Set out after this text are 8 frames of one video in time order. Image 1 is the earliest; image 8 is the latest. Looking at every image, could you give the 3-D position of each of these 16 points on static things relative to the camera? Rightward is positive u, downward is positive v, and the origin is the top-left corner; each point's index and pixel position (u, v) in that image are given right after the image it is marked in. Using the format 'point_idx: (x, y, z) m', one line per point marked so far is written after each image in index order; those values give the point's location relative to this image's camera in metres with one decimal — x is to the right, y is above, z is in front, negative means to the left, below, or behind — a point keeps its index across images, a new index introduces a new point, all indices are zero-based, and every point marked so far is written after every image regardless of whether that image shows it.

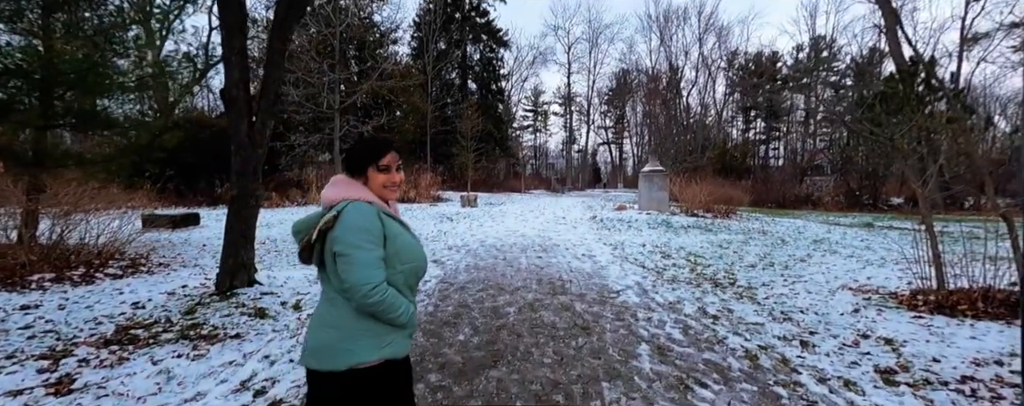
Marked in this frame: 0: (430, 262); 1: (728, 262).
0: (-1.1, -0.8, +5.9) m
1: (+3.0, -0.8, +5.7) m
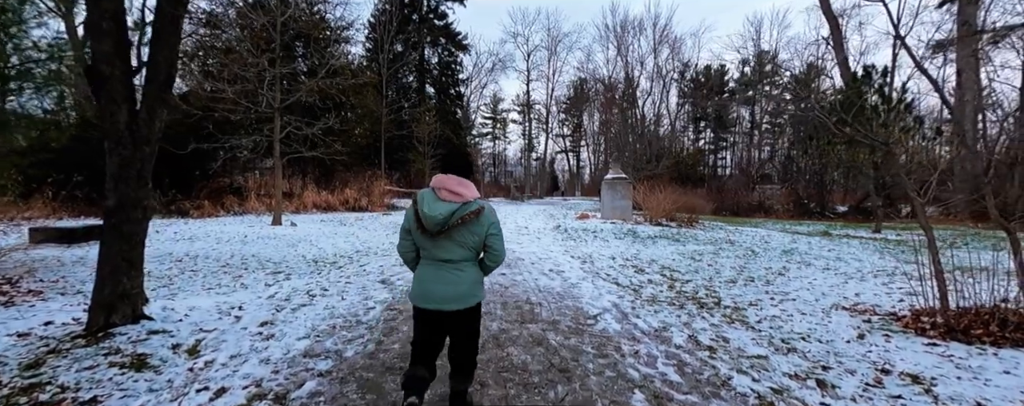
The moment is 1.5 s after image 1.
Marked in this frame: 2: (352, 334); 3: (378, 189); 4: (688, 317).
0: (-1.6, -0.9, +5.1) m
1: (+2.5, -1.0, +5.3) m
2: (-1.3, -1.1, +3.3) m
3: (-5.7, +0.6, +18.0) m
4: (+1.6, -1.0, +3.7) m
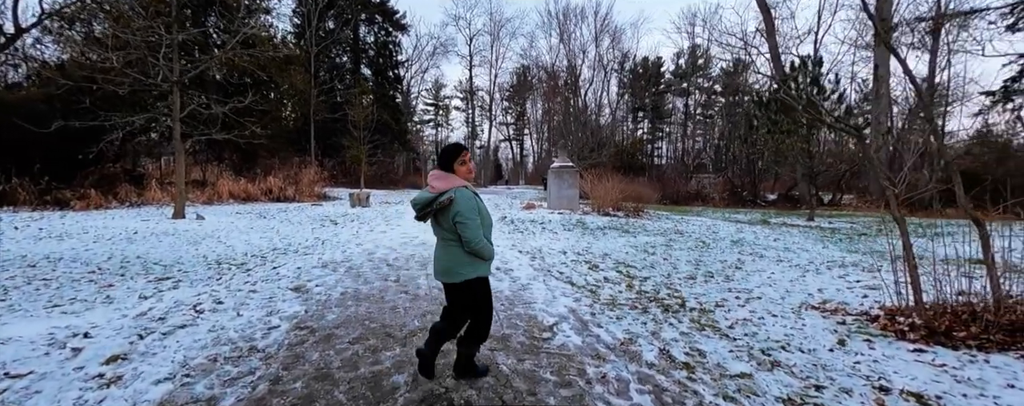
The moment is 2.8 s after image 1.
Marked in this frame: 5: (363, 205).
0: (-2.2, -0.9, +4.2) m
1: (+1.8, -0.9, +5.0) m
2: (-1.6, -1.0, +2.5) m
3: (-8.0, +1.0, +16.4) m
4: (+1.1, -1.0, +3.3) m
5: (-4.8, -0.1, +13.4) m
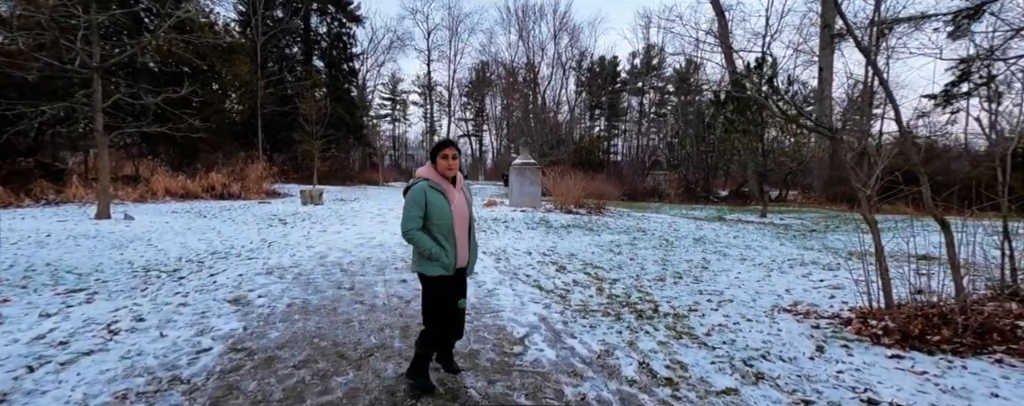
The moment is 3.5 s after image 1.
0: (-2.5, -0.9, +3.8) m
1: (+1.4, -0.9, +4.9) m
2: (-1.8, -1.1, +2.1) m
3: (-9.4, +1.1, +15.3) m
4: (+0.9, -1.0, +3.1) m
5: (-5.9, 0.0, +12.7) m
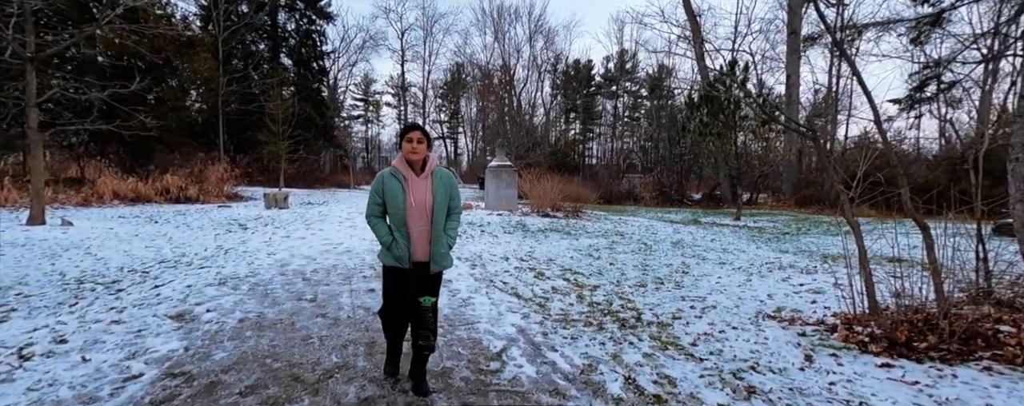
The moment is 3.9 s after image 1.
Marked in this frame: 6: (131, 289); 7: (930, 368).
0: (-2.7, -0.9, +3.4) m
1: (+1.1, -0.9, +4.7) m
2: (-1.9, -1.1, +1.8) m
3: (-10.3, +1.0, +14.5) m
4: (+0.7, -1.0, +3.0) m
5: (-6.6, -0.1, +12.1) m
6: (-3.9, -0.9, +4.2) m
7: (+2.4, -0.9, +2.4) m
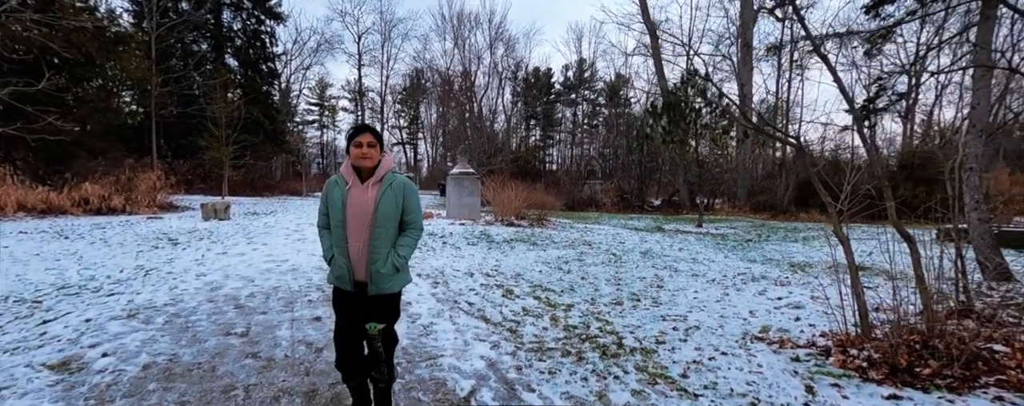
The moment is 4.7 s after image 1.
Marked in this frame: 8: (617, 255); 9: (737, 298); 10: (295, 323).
0: (-3.0, -1.0, +2.7) m
1: (+0.8, -1.0, +4.4) m
2: (-2.0, -1.2, +1.2) m
3: (-11.5, +0.6, +13.1) m
4: (+0.5, -1.1, +2.6) m
5: (-7.6, -0.4, +11.0) m
6: (-4.1, -1.0, +3.5) m
7: (+2.3, -1.0, +2.2) m
8: (+1.8, -0.9, +7.0) m
9: (+2.3, -1.0, +4.2) m
10: (-1.9, -1.0, +3.7) m
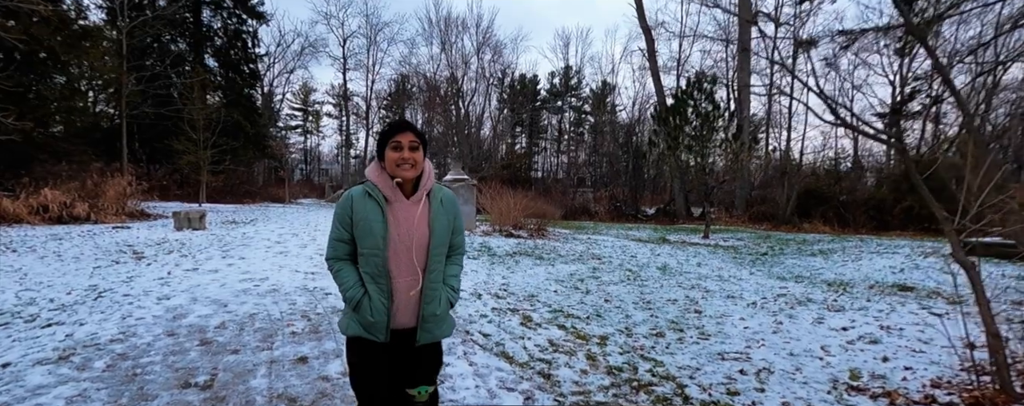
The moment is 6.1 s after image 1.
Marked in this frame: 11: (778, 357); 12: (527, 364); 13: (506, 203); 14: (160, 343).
0: (-2.7, -1.1, +2.0) m
1: (+1.0, -1.1, +3.8) m
2: (-1.7, -1.2, +0.5) m
3: (-11.6, +0.4, +12.1) m
4: (+0.8, -1.2, +2.0) m
5: (-7.6, -0.6, +10.1) m
6: (-3.9, -1.1, +2.7) m
7: (+2.5, -1.1, +1.6) m
8: (+1.9, -1.0, +6.4) m
9: (+2.5, -1.1, +3.7) m
10: (-1.7, -1.1, +3.0) m
11: (+2.0, -1.1, +3.1) m
12: (+0.1, -1.2, +3.1) m
13: (-0.2, -0.1, +11.5) m
14: (-2.8, -1.1, +3.3) m
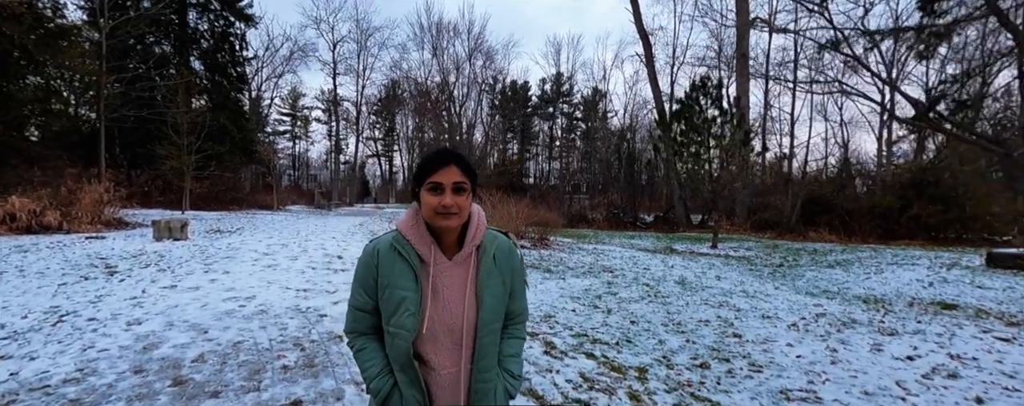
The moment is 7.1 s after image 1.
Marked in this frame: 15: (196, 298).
0: (-2.5, -1.2, +1.4) m
1: (+1.2, -1.3, +3.3) m
2: (-1.4, -1.3, 0.0) m
3: (-11.6, +0.2, +11.4) m
4: (+1.0, -1.3, +1.5) m
5: (-7.6, -0.8, +9.5) m
6: (-3.7, -1.2, +2.1) m
7: (+2.8, -1.2, +1.2) m
8: (+2.0, -1.2, +6.0) m
9: (+2.7, -1.2, +3.3) m
10: (-1.5, -1.2, +2.5) m
11: (+2.2, -1.2, +2.7) m
12: (+0.3, -1.3, +2.6) m
13: (-0.1, -0.3, +11.1) m
14: (-2.6, -1.2, +2.8) m
15: (-3.7, -1.1, +4.9) m
